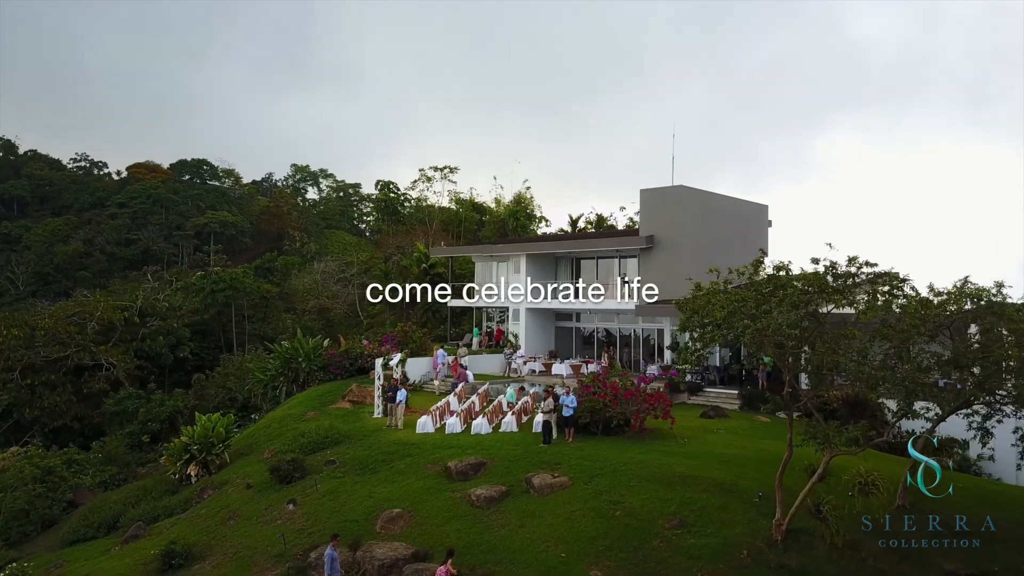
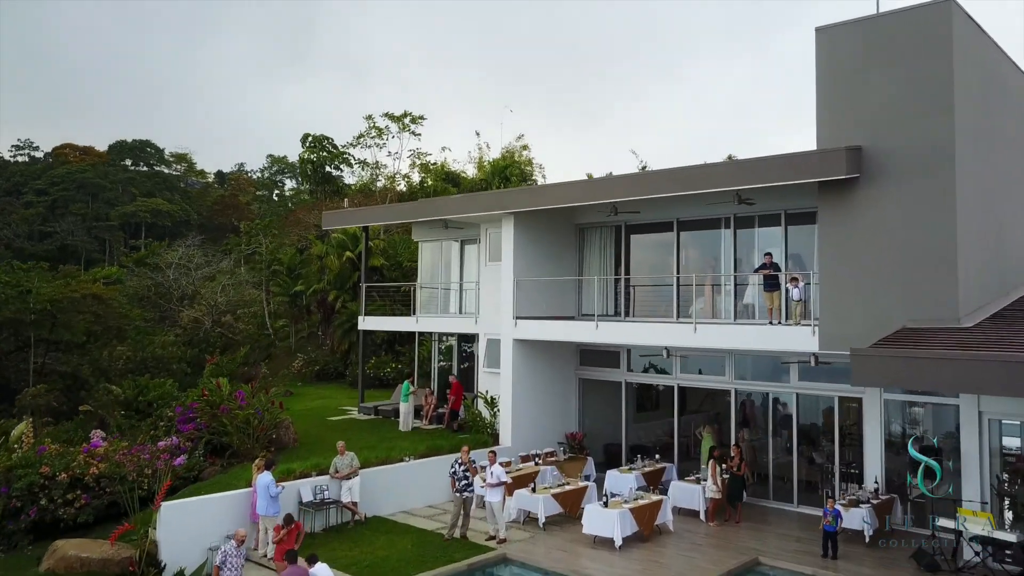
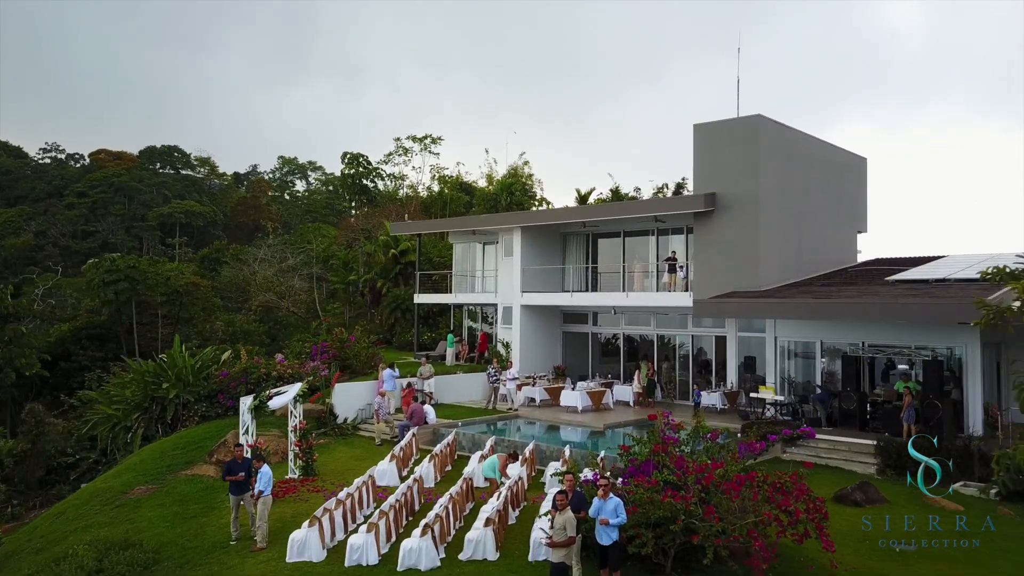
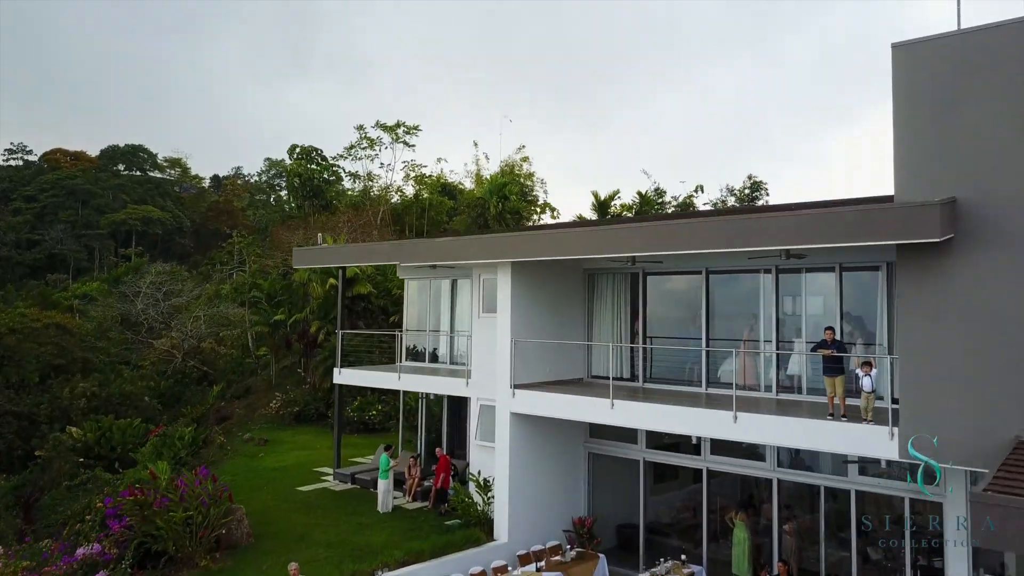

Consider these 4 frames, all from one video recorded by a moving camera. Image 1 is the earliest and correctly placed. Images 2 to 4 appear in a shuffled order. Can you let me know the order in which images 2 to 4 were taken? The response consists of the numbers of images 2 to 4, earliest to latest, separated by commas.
3, 2, 4
